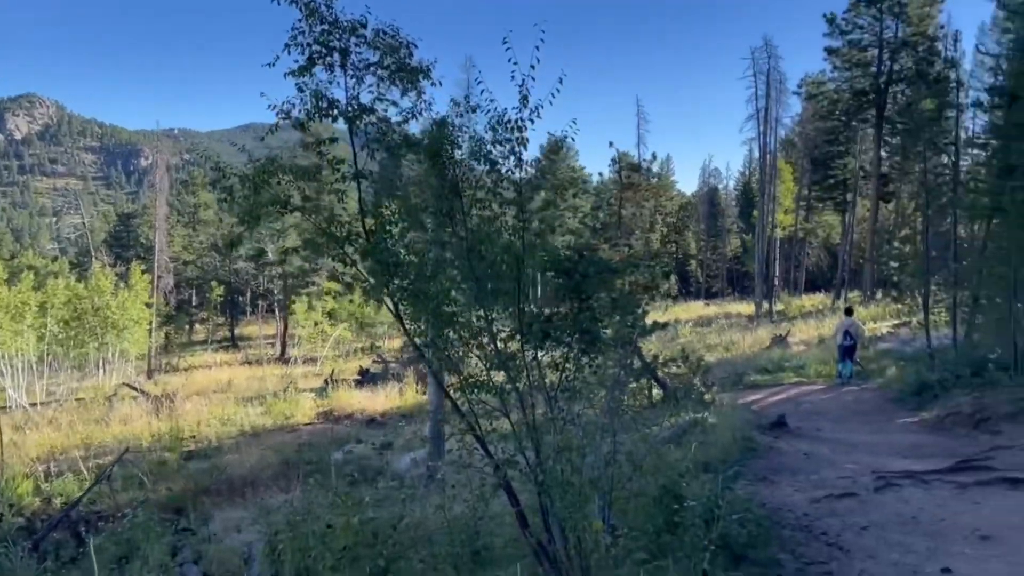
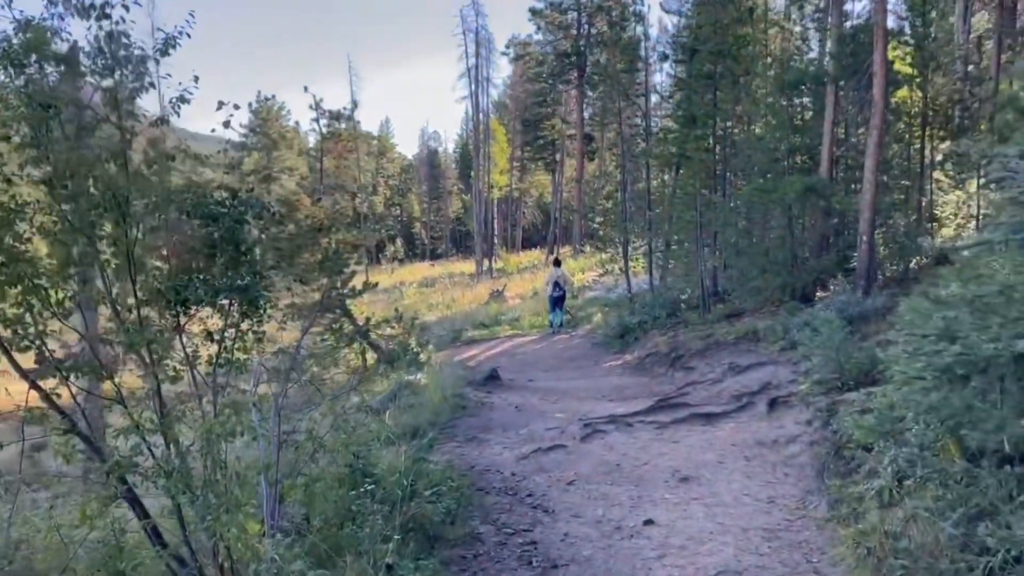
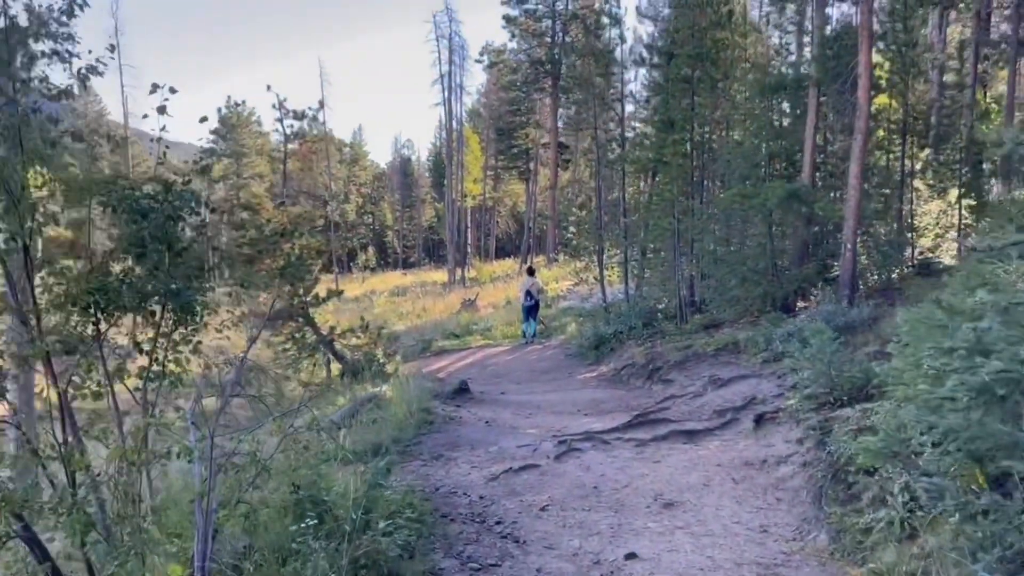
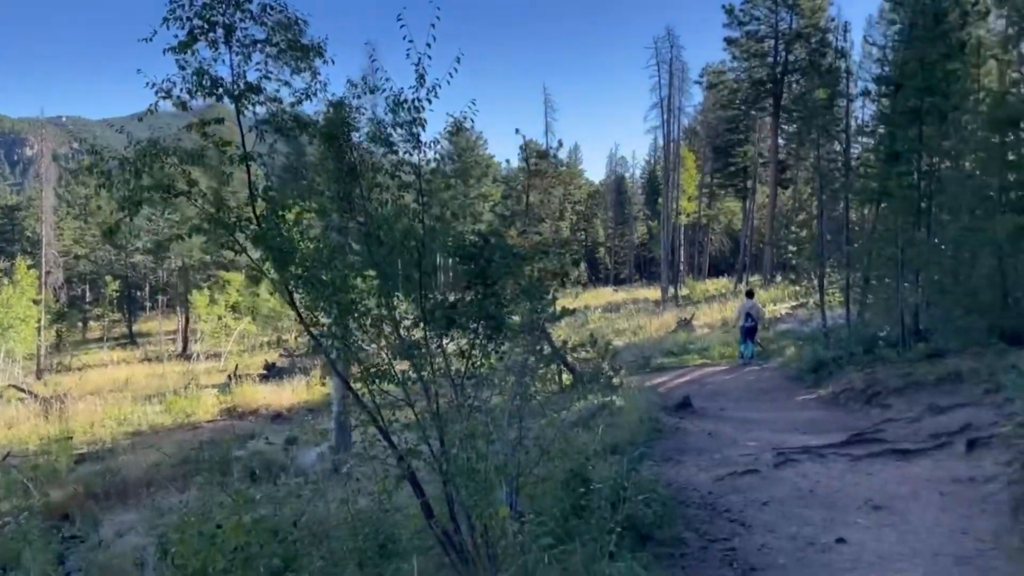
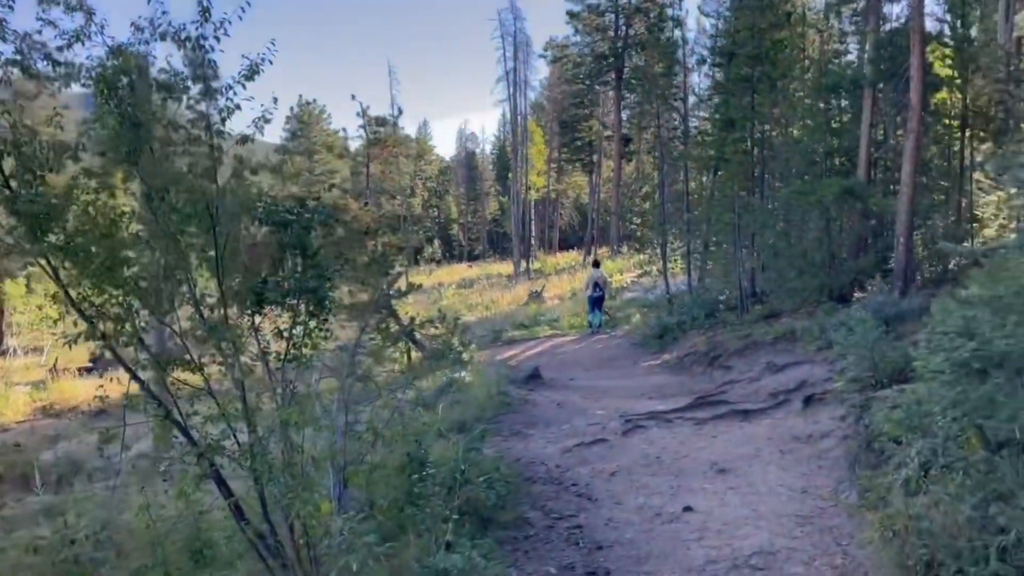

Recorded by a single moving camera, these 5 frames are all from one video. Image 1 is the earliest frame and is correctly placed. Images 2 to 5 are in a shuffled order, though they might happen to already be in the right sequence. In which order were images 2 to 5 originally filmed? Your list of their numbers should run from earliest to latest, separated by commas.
4, 5, 2, 3
